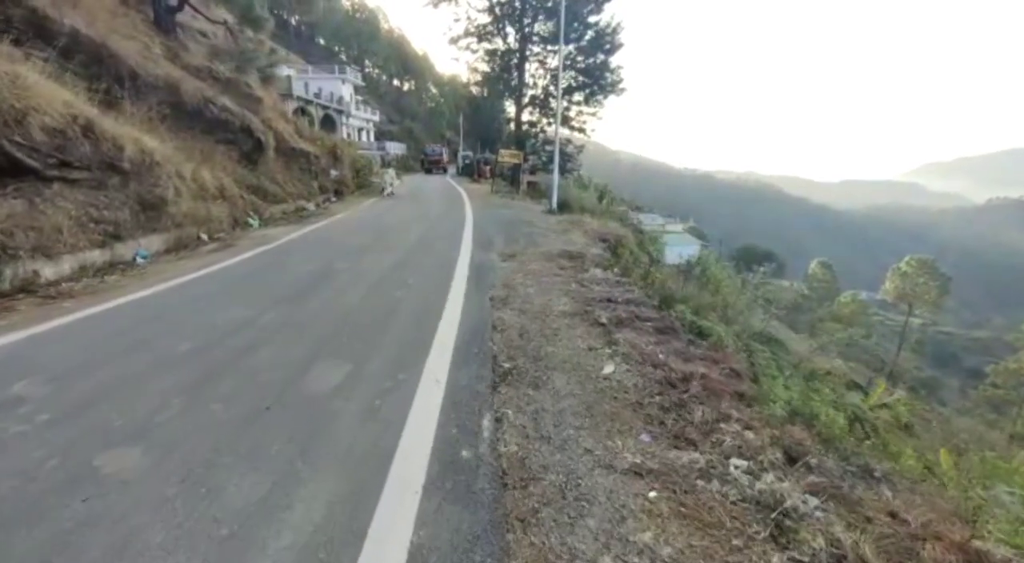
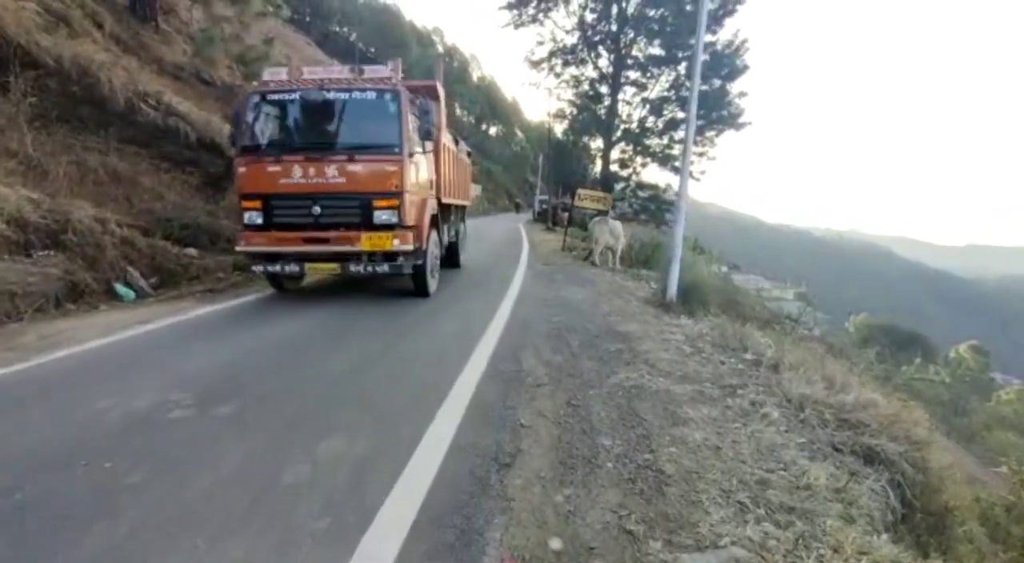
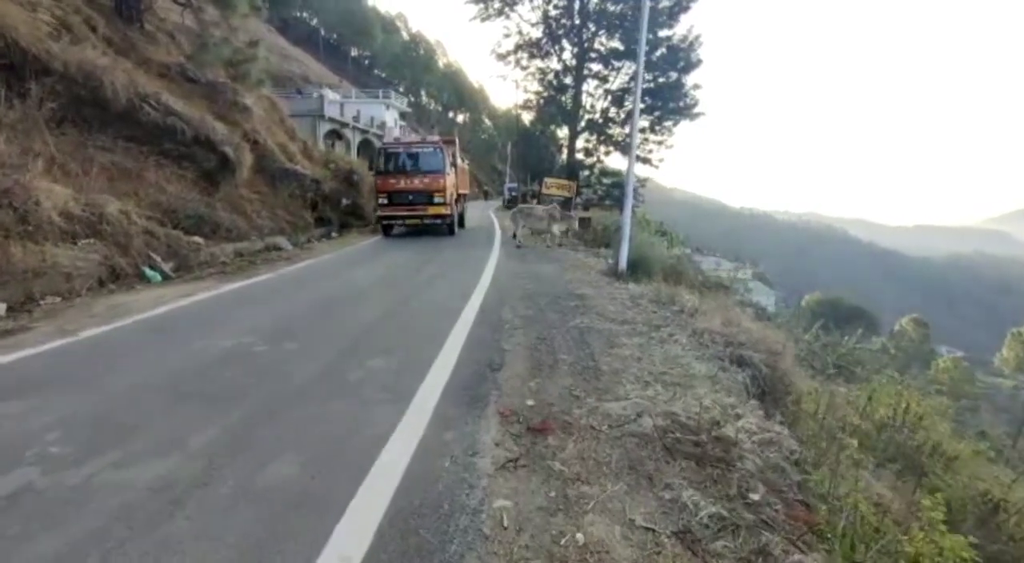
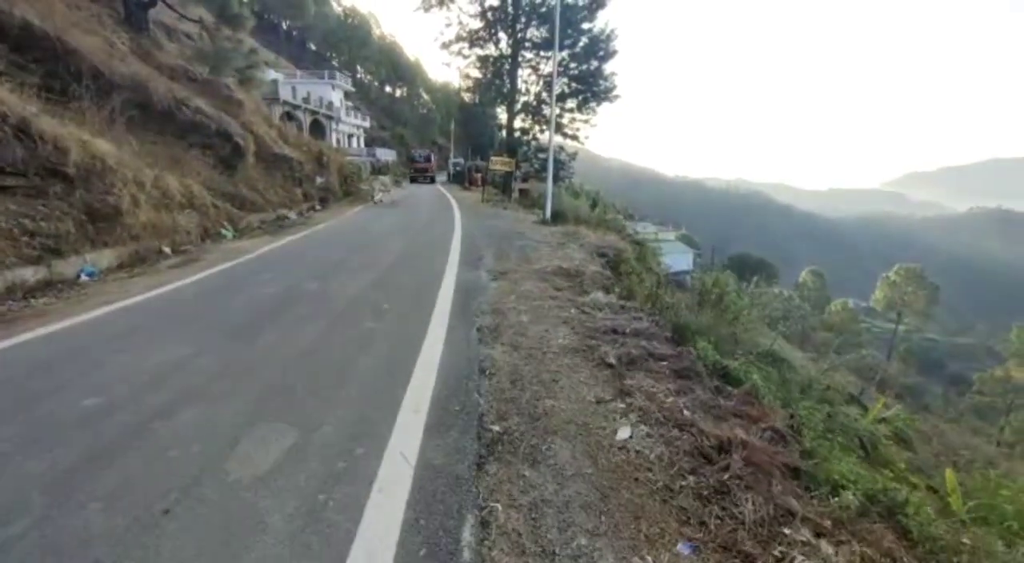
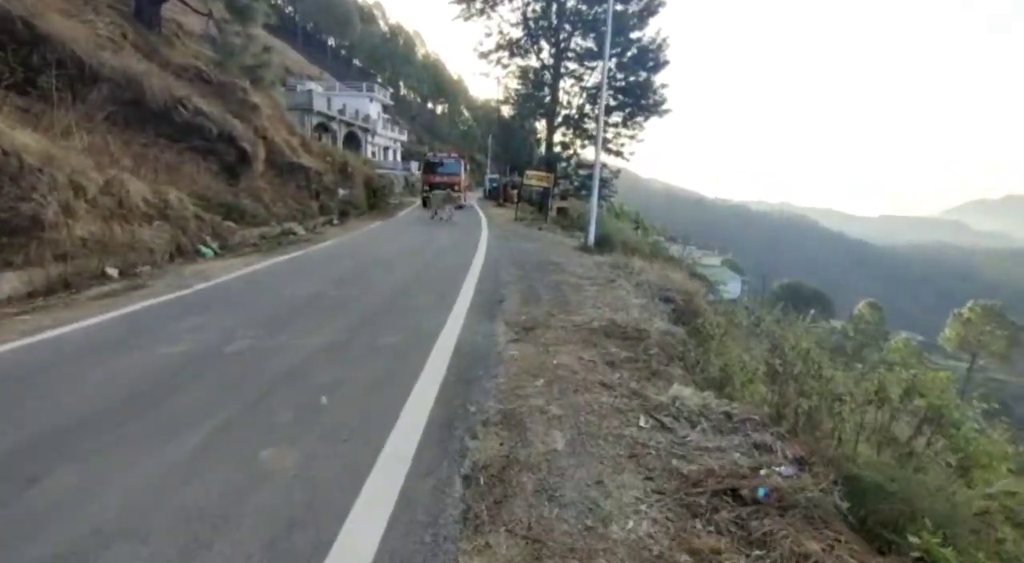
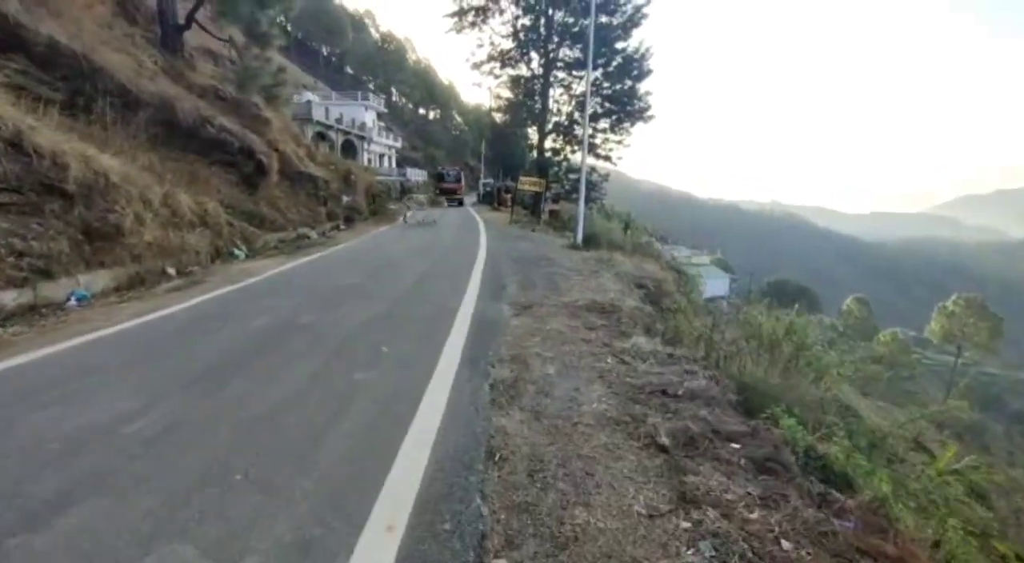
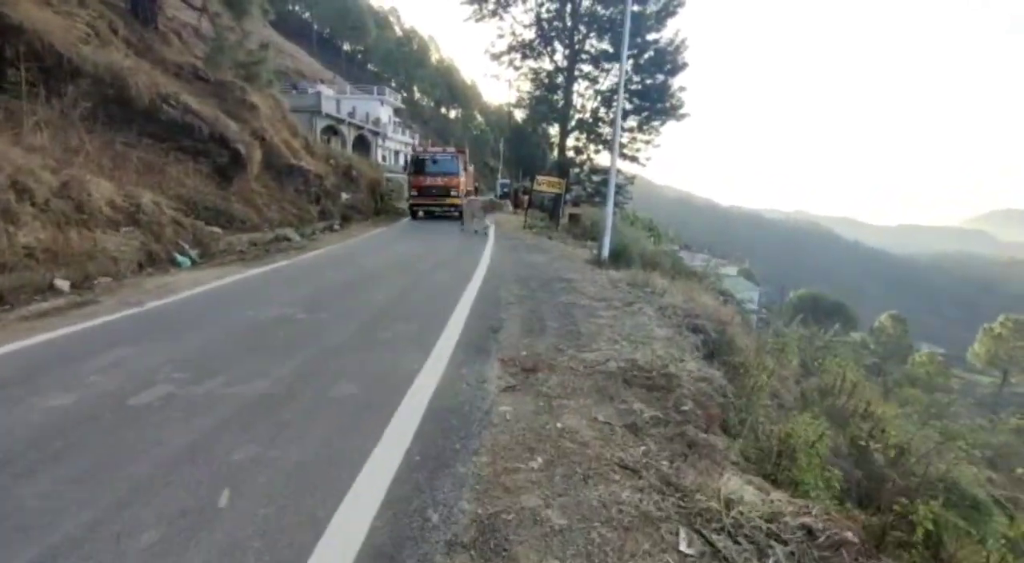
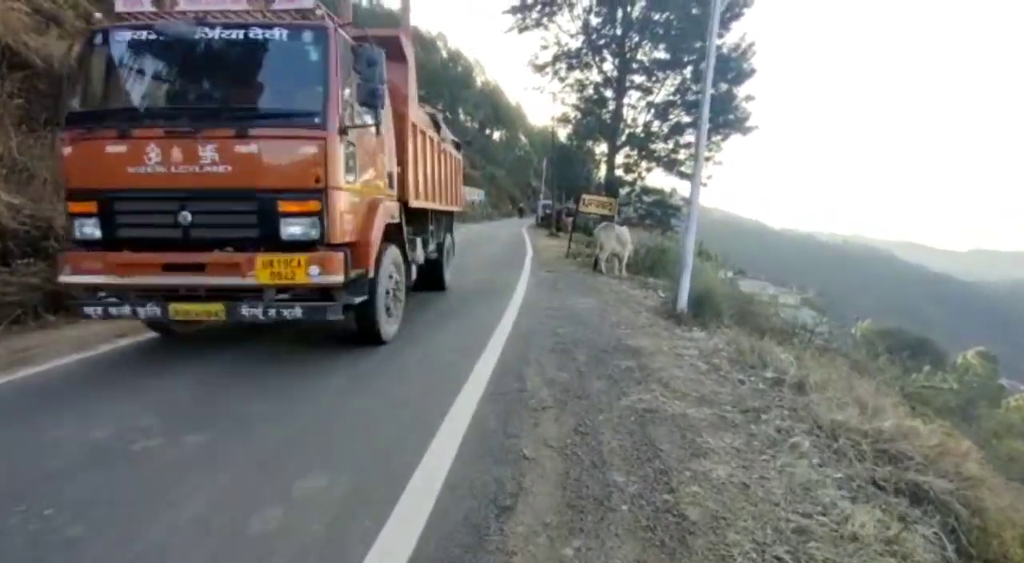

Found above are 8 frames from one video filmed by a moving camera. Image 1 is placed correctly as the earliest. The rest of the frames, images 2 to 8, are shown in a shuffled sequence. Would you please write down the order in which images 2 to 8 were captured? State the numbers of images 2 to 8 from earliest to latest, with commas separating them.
4, 6, 5, 7, 3, 2, 8
